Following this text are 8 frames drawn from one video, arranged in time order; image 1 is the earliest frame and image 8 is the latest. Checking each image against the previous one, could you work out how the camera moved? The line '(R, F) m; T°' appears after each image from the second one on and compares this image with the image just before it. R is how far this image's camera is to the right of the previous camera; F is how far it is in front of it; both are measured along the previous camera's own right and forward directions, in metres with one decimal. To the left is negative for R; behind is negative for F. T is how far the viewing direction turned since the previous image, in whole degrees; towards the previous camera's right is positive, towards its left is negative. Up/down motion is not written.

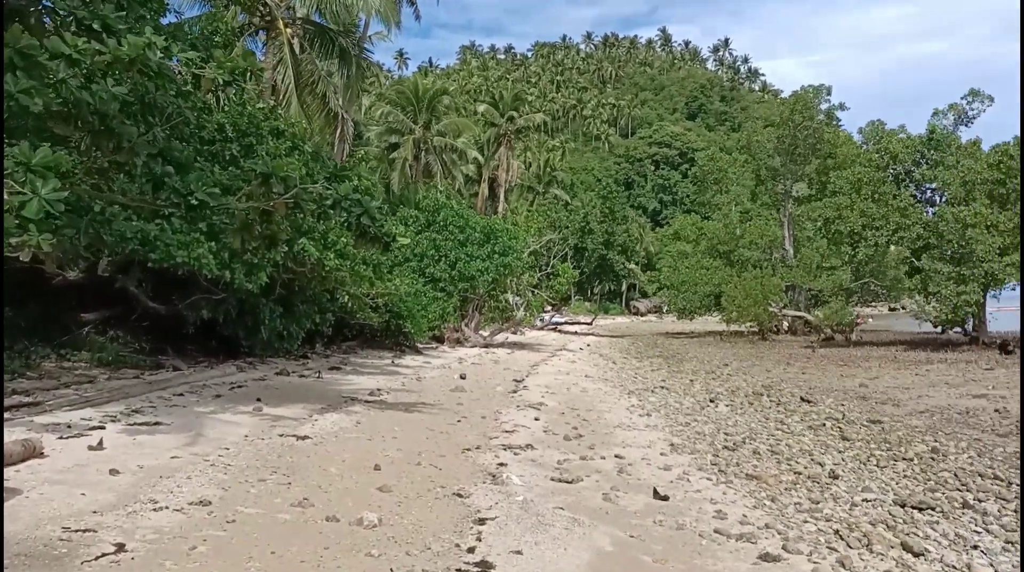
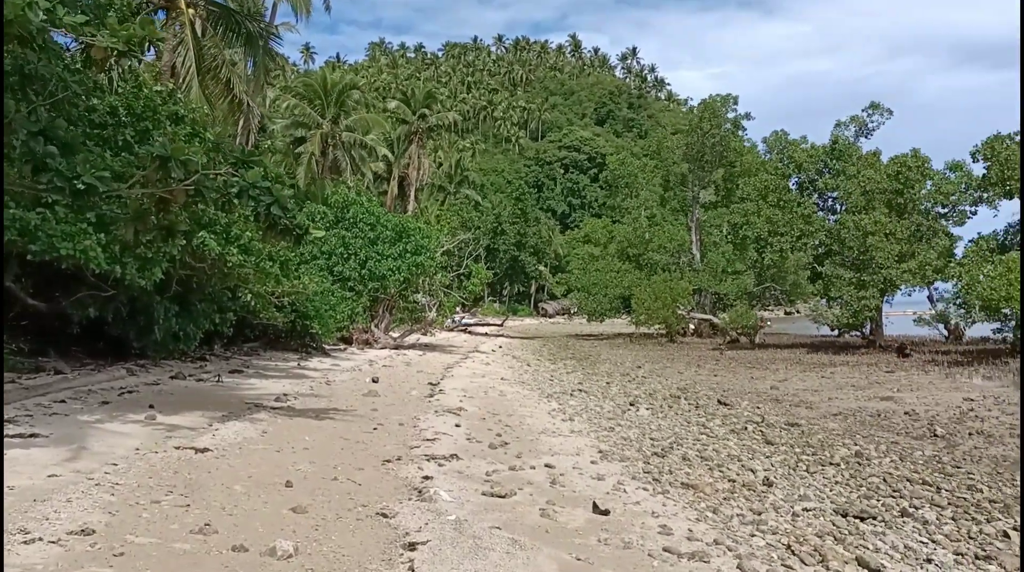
(-0.2, +0.6) m; +7°
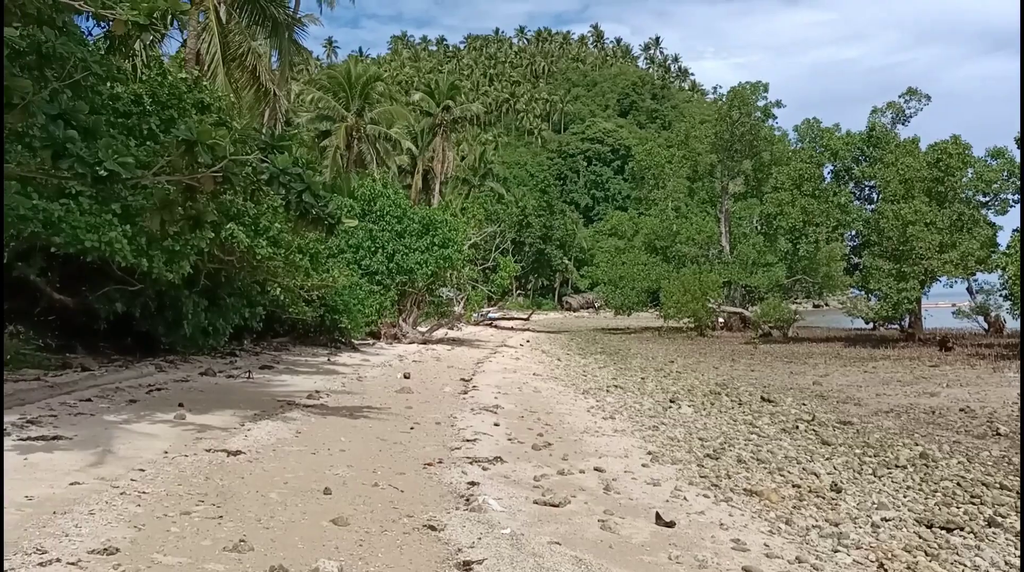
(-0.2, +0.5) m; -2°
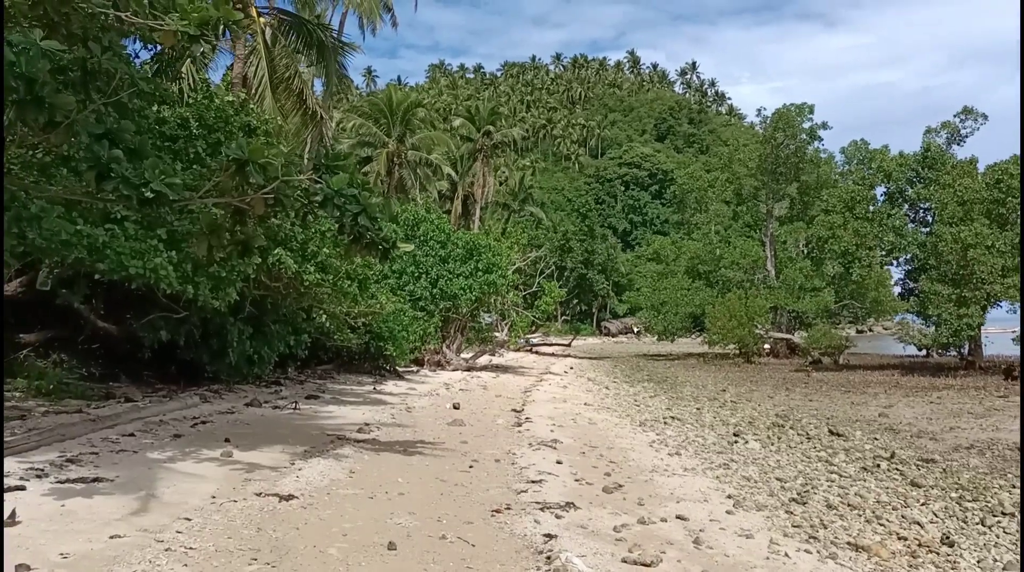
(-0.3, +0.6) m; -3°
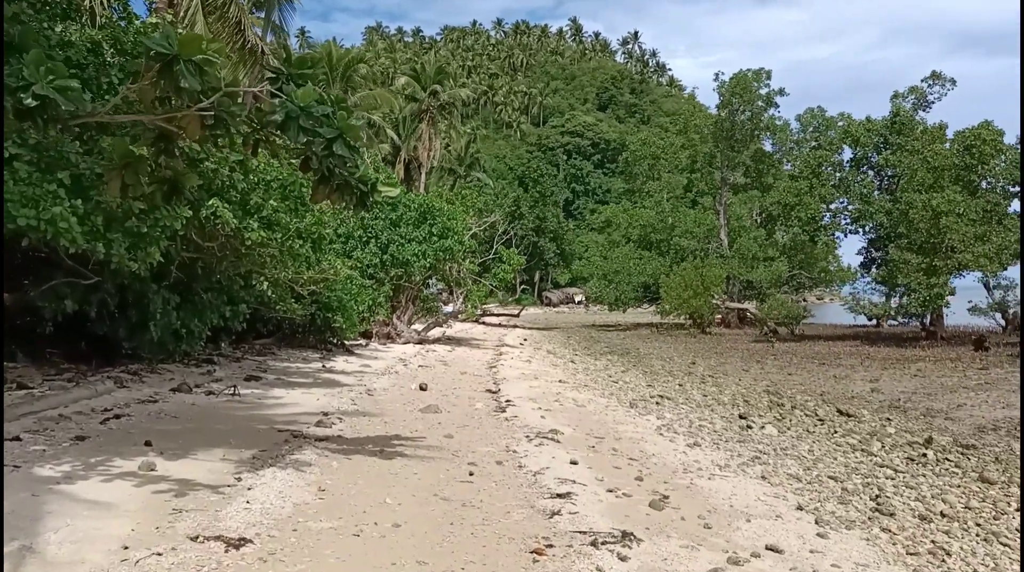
(-0.6, +1.9) m; +4°
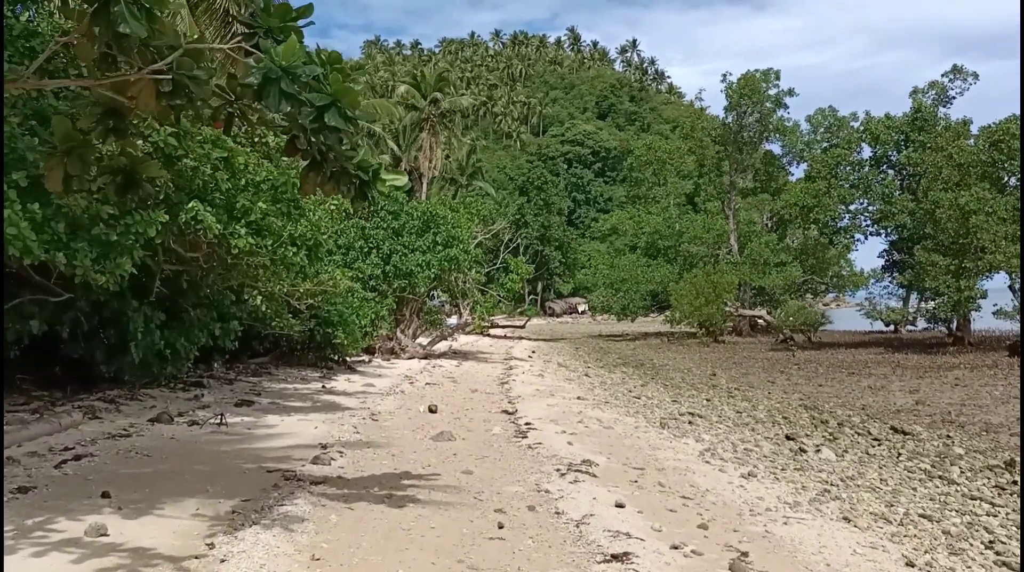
(-0.2, +1.2) m; 0°
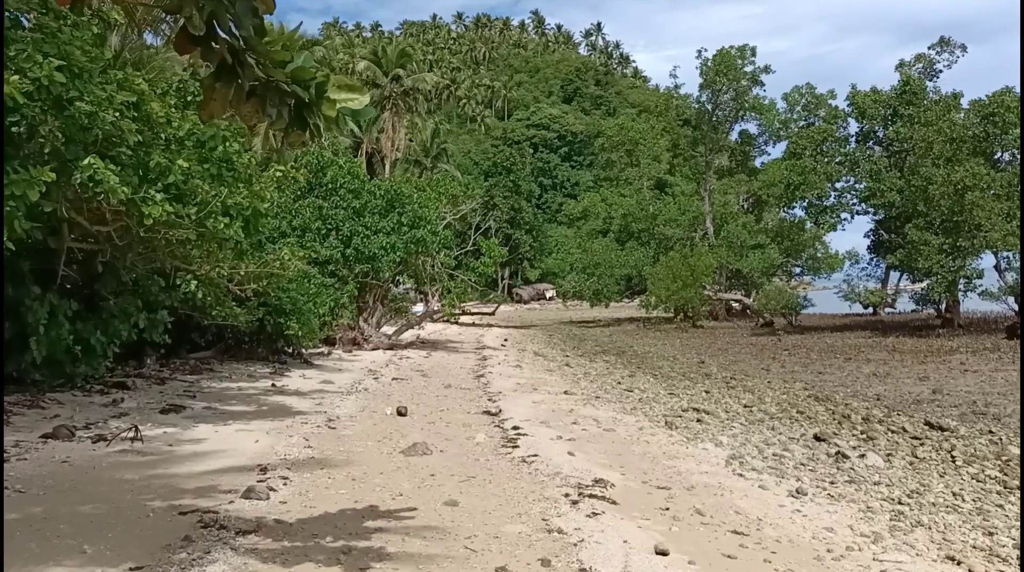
(-0.2, +1.7) m; +2°
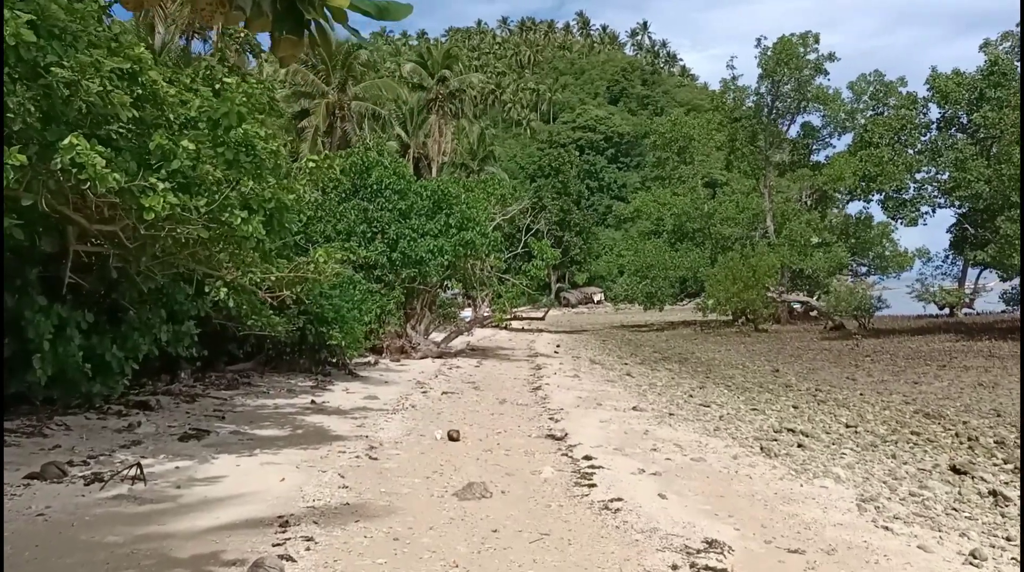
(-0.2, +1.4) m; -3°
